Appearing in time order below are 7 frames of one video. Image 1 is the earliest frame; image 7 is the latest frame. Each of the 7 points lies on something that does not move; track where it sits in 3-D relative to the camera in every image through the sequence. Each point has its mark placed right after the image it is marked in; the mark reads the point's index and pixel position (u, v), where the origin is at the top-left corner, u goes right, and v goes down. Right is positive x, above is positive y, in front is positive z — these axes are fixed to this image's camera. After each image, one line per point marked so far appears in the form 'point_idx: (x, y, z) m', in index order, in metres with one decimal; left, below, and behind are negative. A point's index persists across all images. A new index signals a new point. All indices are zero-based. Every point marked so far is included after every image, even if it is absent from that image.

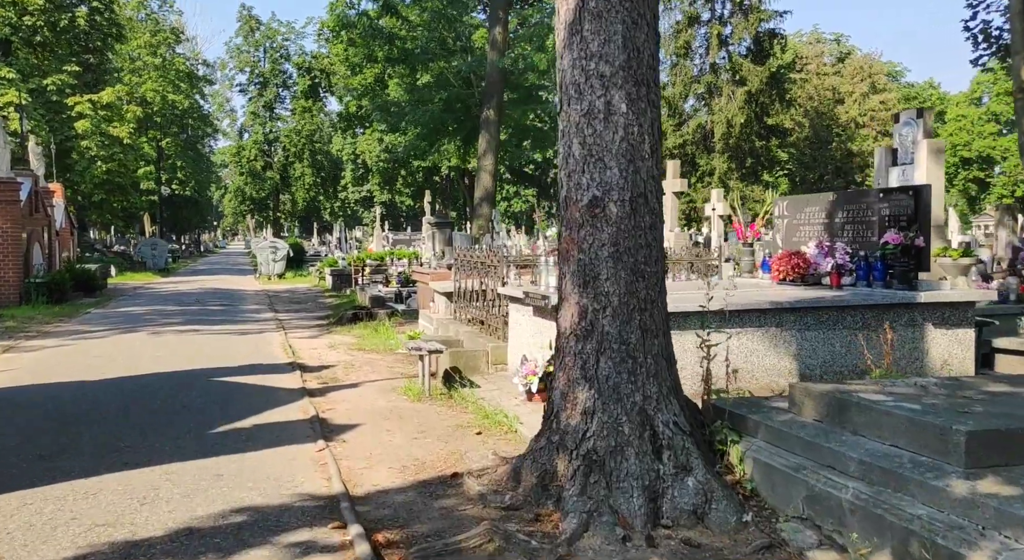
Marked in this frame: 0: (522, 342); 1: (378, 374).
0: (+0.1, -0.6, +9.2) m
1: (-1.4, -1.0, +10.7) m
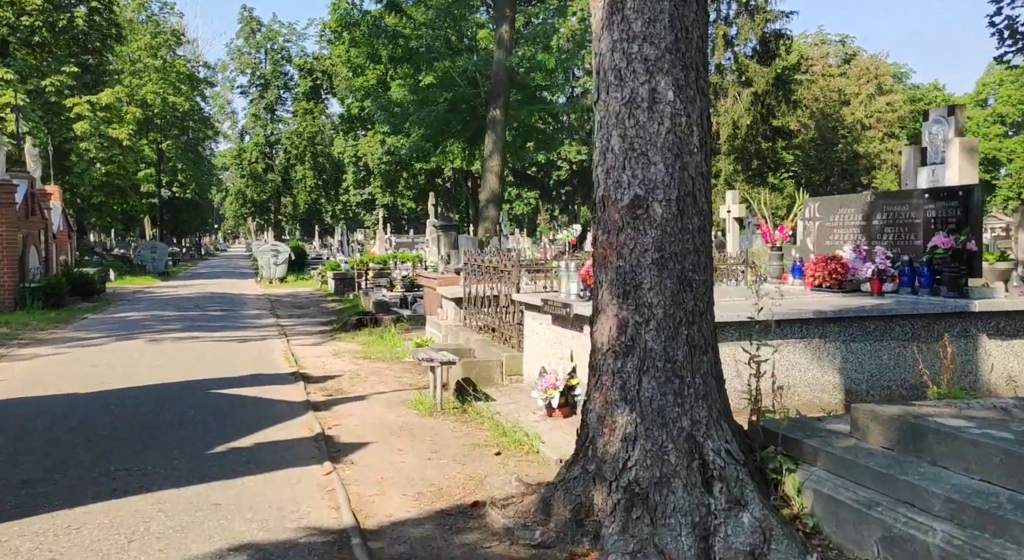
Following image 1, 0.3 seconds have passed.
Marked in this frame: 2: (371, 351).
0: (+0.2, -0.6, +8.7) m
1: (-1.3, -1.1, +10.2) m
2: (-1.9, -1.0, +13.6) m
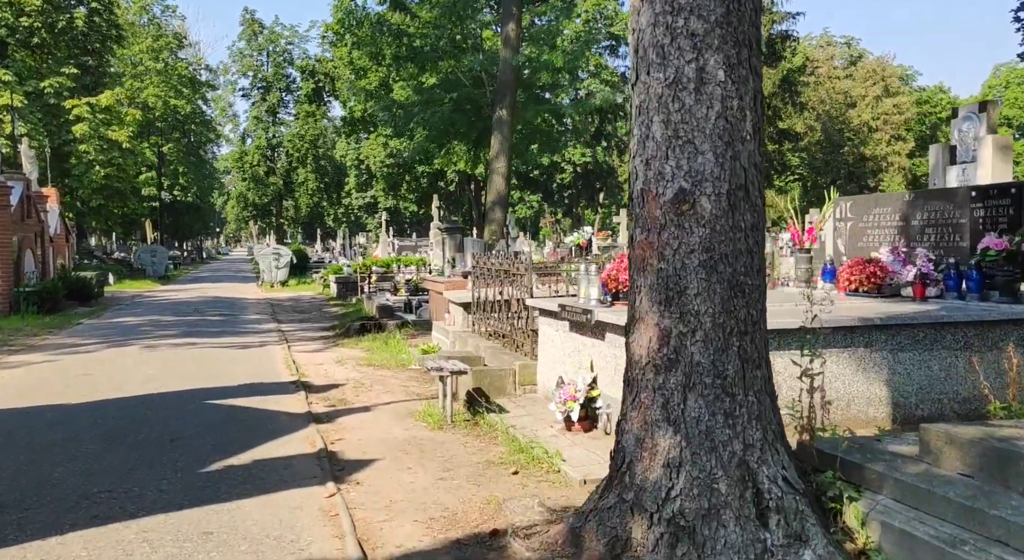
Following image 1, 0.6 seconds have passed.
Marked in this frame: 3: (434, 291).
0: (+0.4, -0.7, +8.1) m
1: (-1.2, -1.1, +9.7) m
2: (-1.8, -1.0, +13.1) m
3: (-1.2, -0.1, +15.4) m
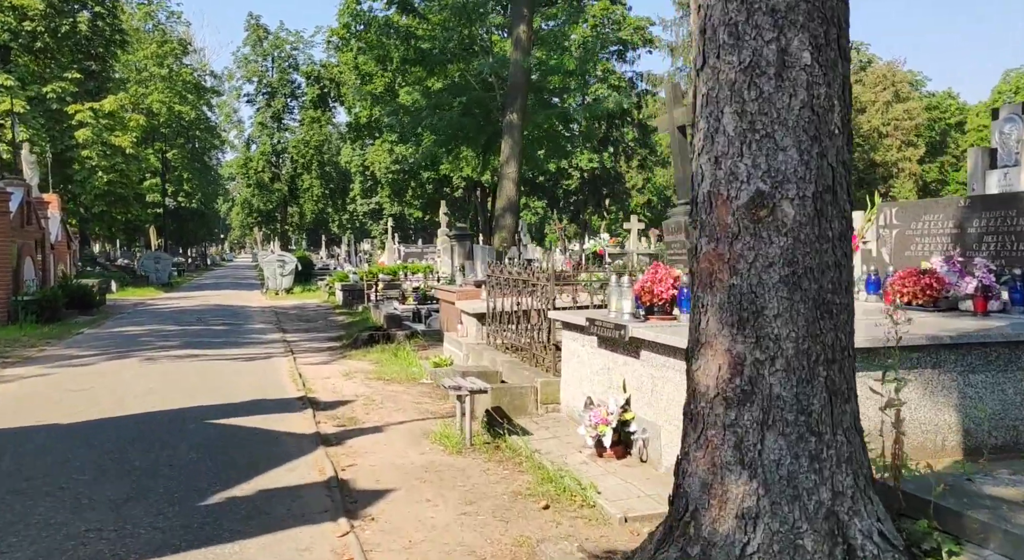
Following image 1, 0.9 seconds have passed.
0: (+0.5, -0.7, +7.6) m
1: (-1.0, -1.2, +9.1) m
2: (-1.6, -1.1, +12.6) m
3: (-1.0, -0.3, +14.8) m
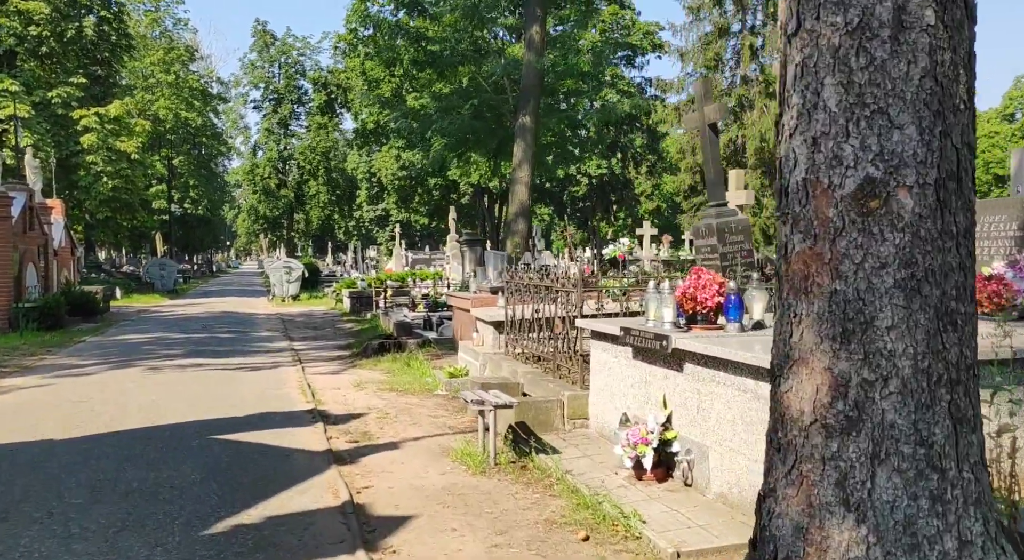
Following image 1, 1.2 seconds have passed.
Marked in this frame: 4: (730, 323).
0: (+0.7, -0.8, +7.0) m
1: (-0.8, -1.3, +8.6) m
2: (-1.4, -1.2, +12.0) m
3: (-0.8, -0.4, +14.3) m
4: (+1.3, -0.3, +6.0) m
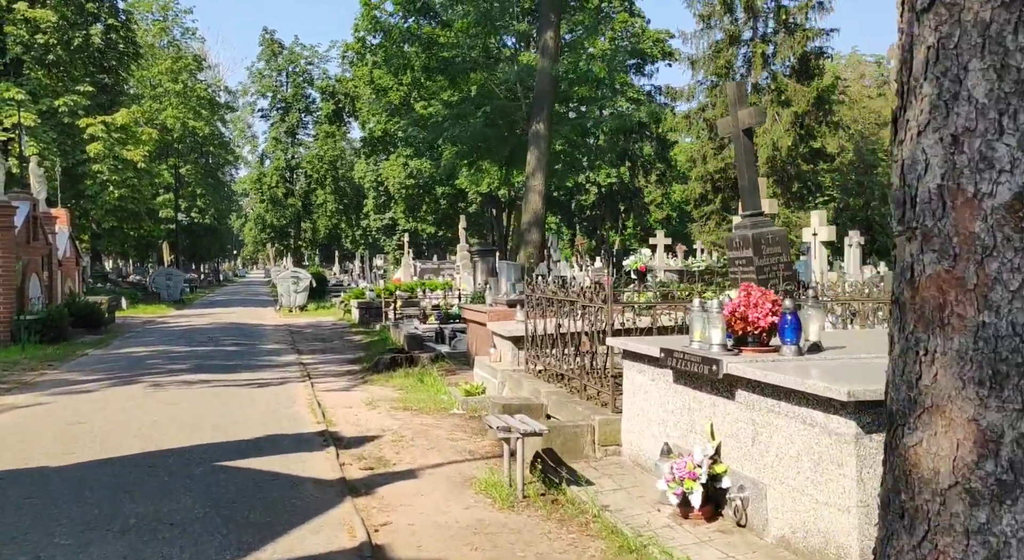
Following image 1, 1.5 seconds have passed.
0: (+0.9, -0.9, +6.5) m
1: (-0.6, -1.4, +8.0) m
2: (-1.1, -1.4, +11.5) m
3: (-0.5, -0.5, +13.8) m
4: (+1.5, -0.4, +5.5) m
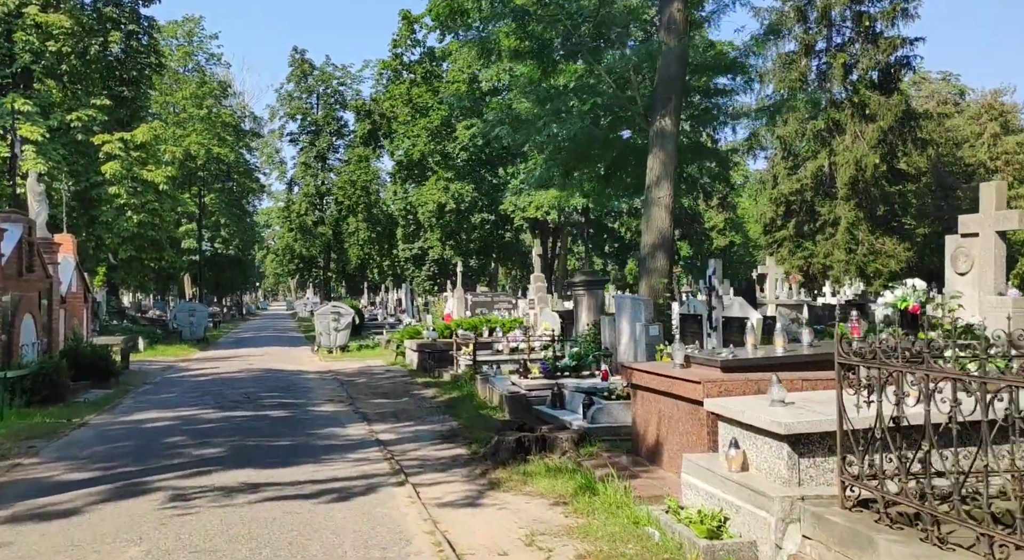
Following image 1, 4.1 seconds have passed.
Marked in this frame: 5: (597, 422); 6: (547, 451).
0: (+2.6, -1.1, +1.8) m
1: (+1.1, -1.7, +3.4) m
2: (+0.6, -1.8, +6.8) m
3: (+1.3, -1.0, +9.1) m
4: (+3.1, -0.5, +0.8) m
5: (+1.0, -1.6, +11.3) m
6: (+0.4, -1.7, +10.1) m
